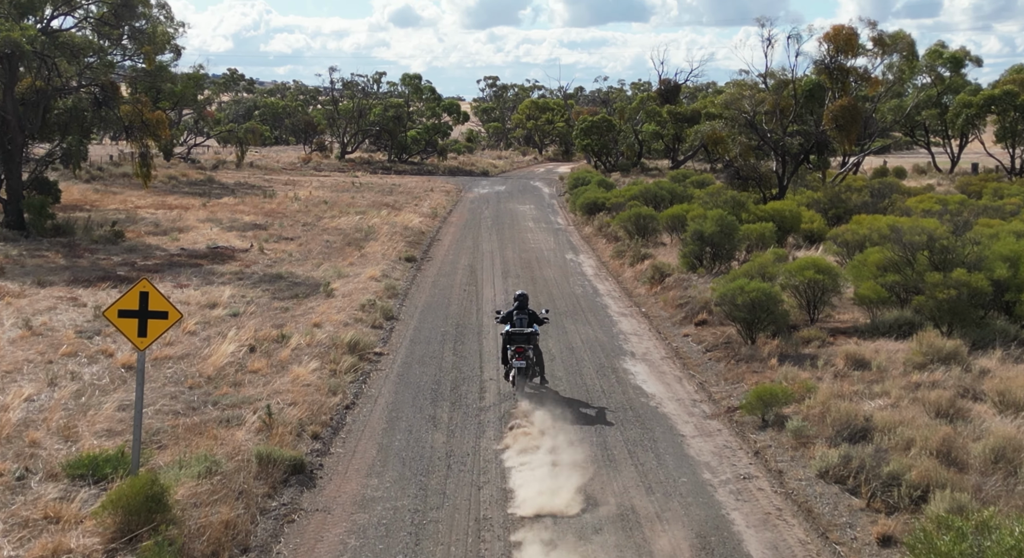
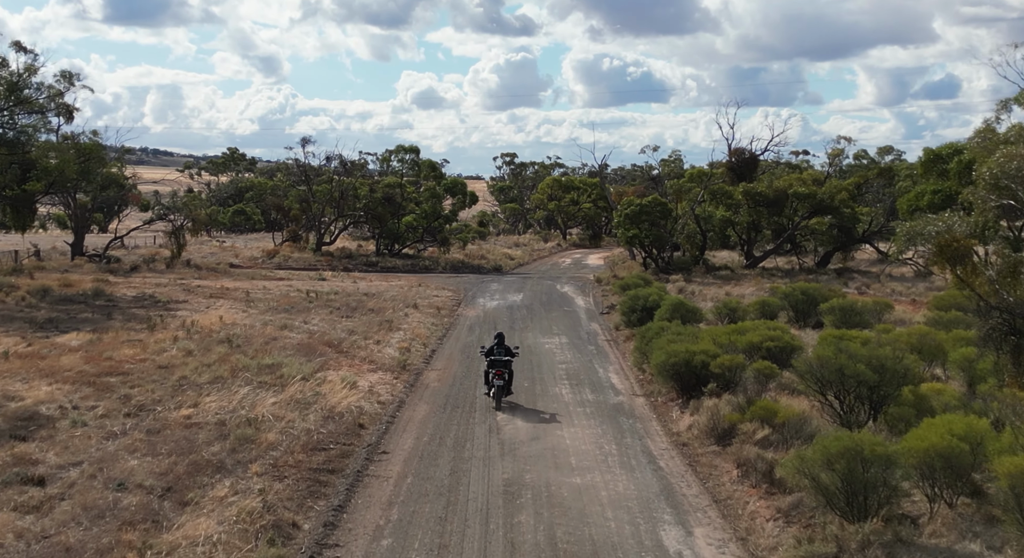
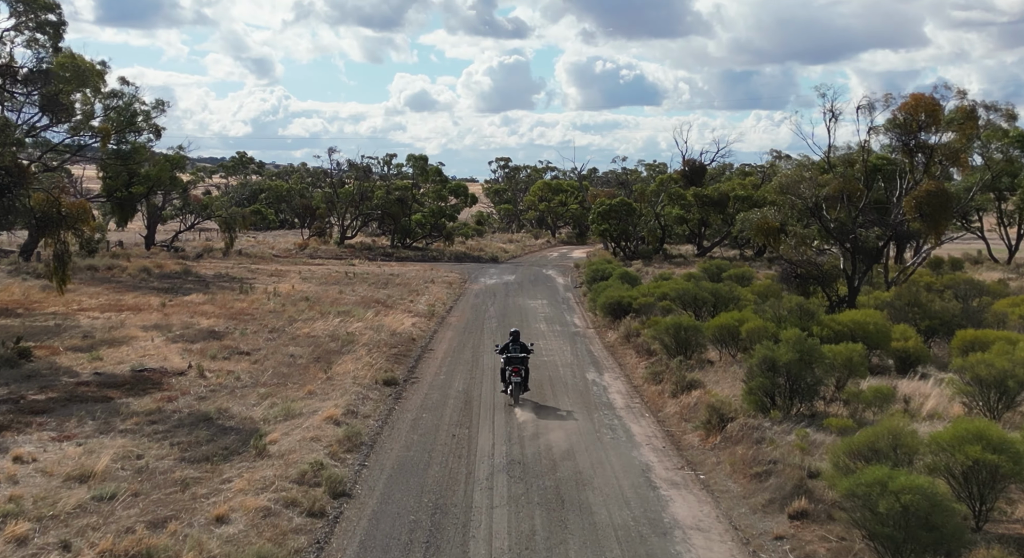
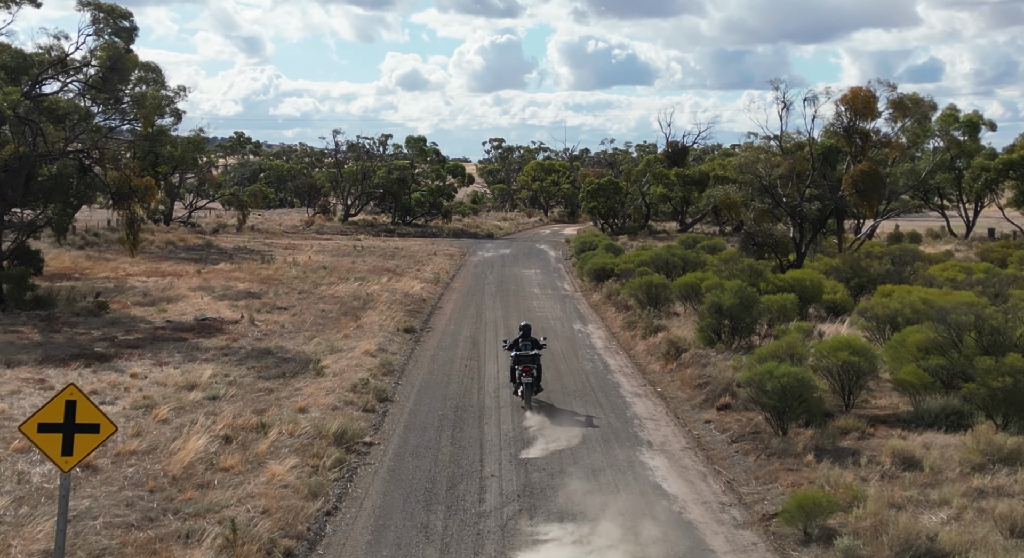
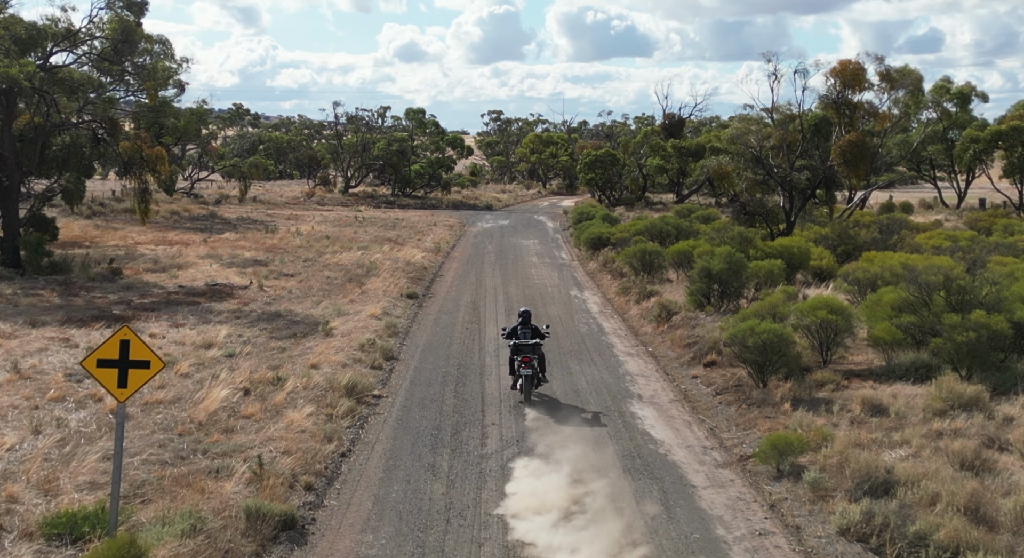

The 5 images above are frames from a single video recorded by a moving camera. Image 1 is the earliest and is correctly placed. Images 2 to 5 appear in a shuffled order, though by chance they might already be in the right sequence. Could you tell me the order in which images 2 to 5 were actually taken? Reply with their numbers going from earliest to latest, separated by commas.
5, 4, 3, 2
